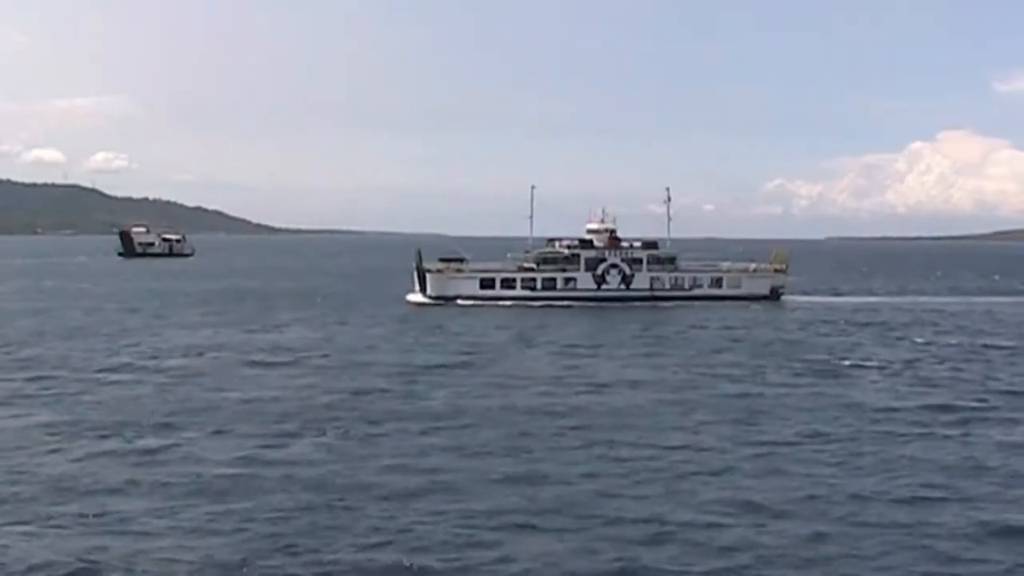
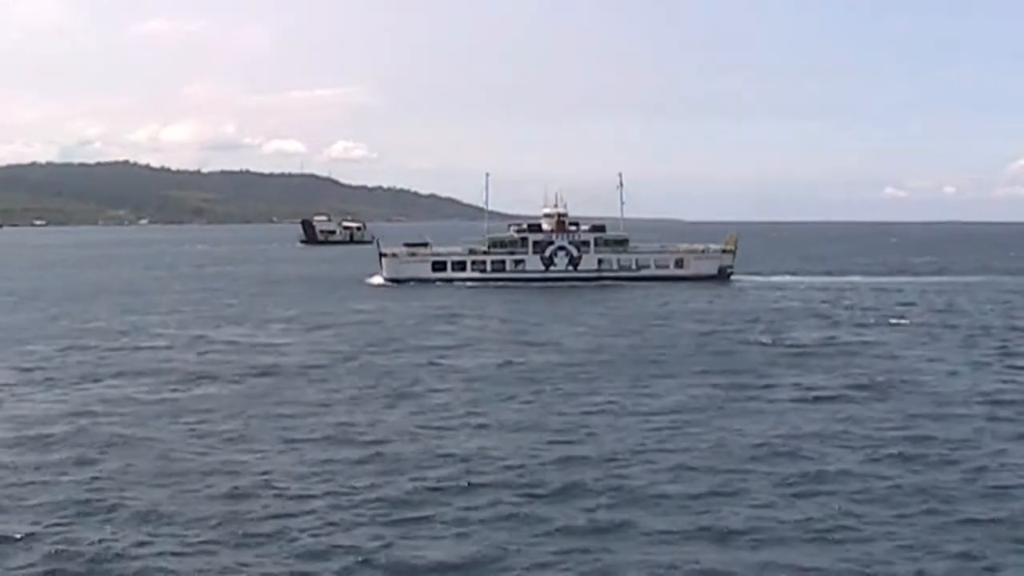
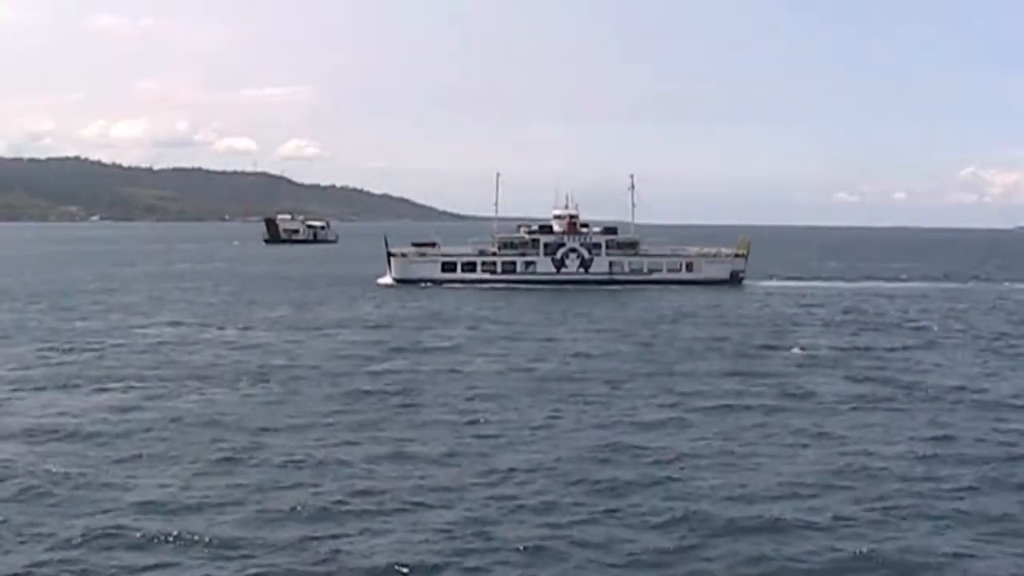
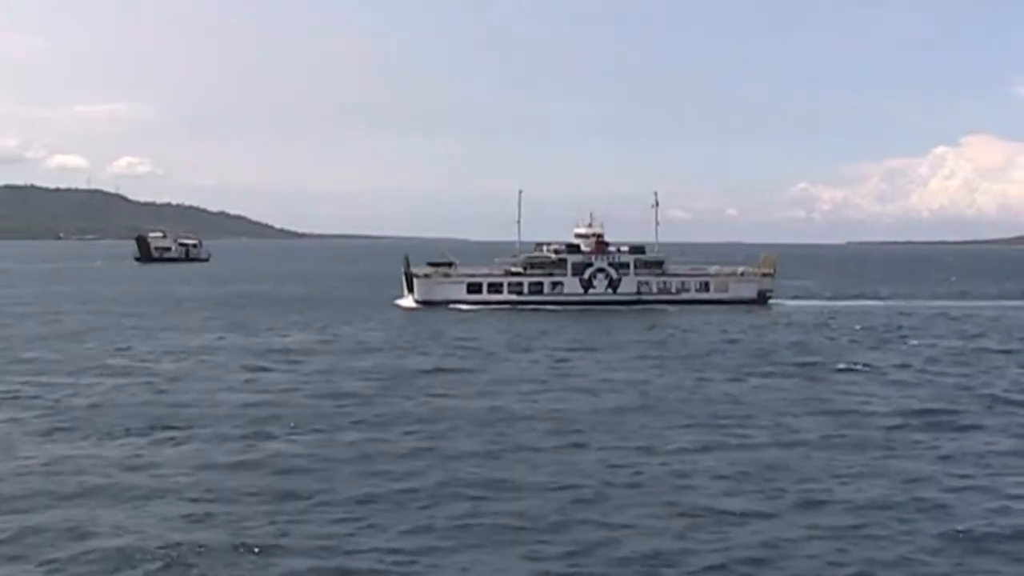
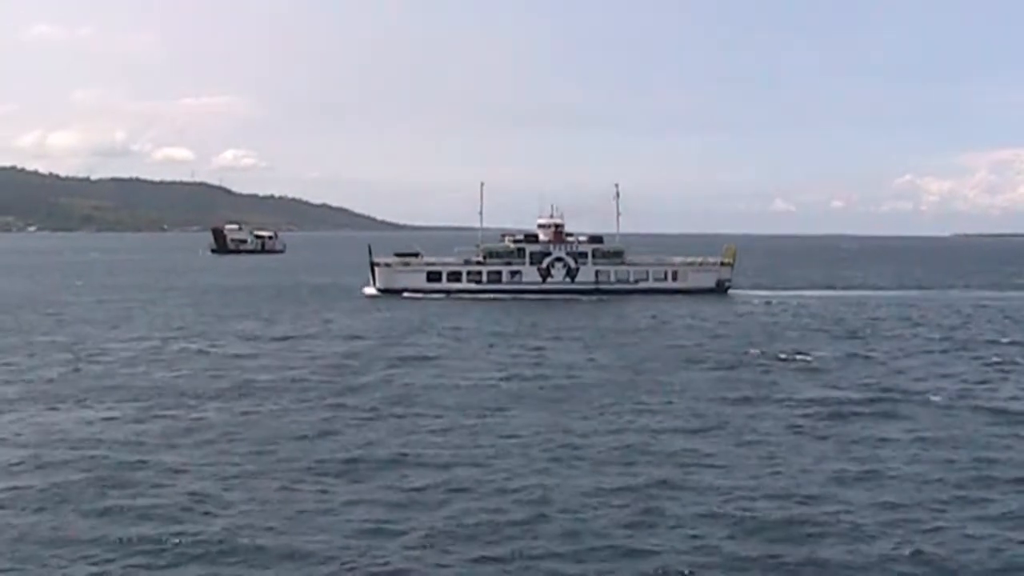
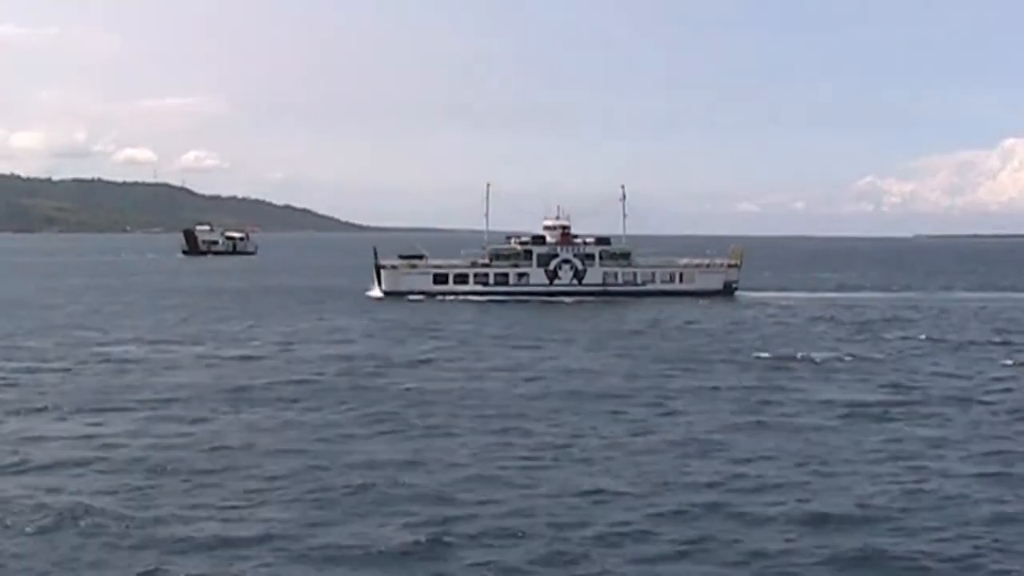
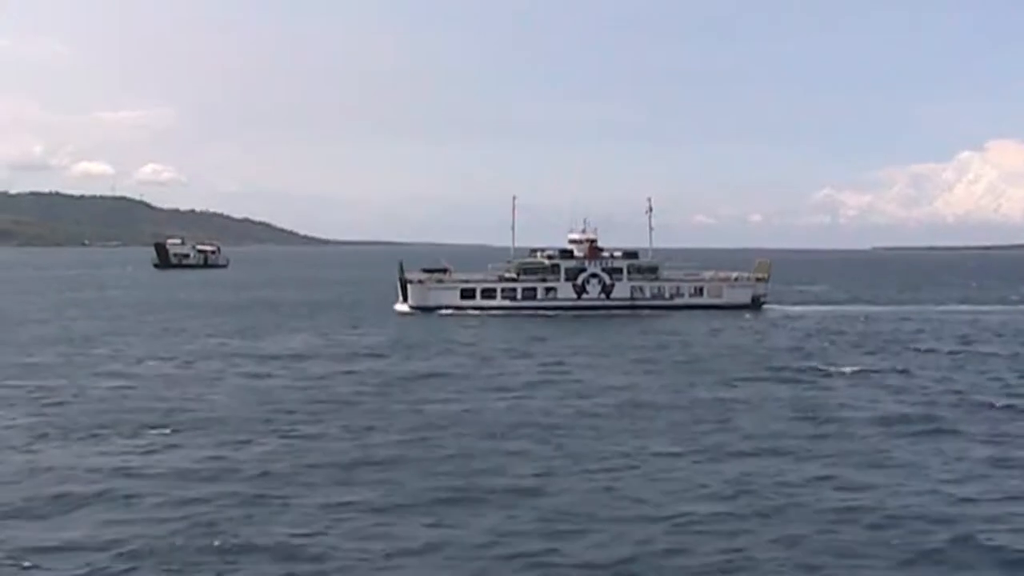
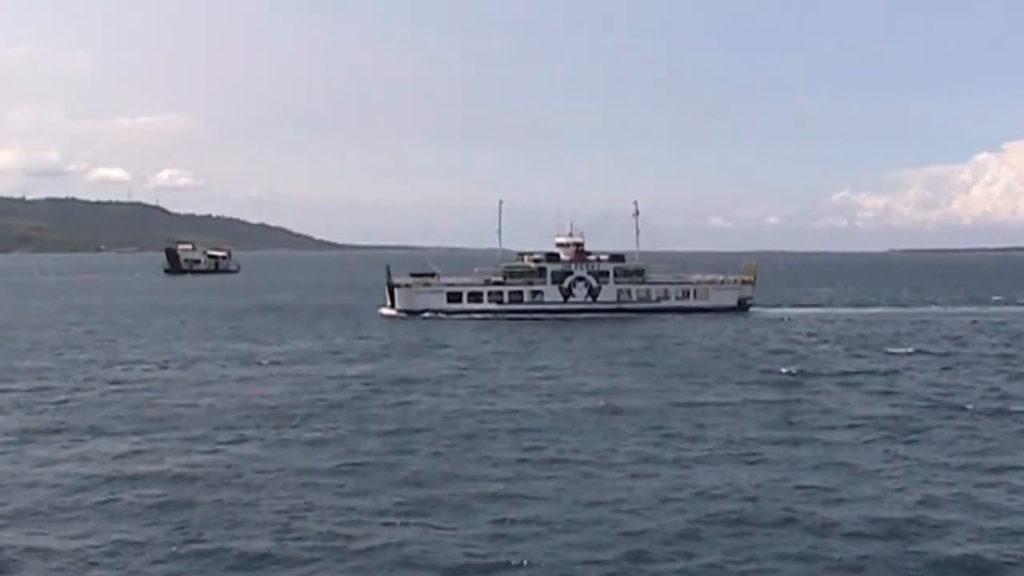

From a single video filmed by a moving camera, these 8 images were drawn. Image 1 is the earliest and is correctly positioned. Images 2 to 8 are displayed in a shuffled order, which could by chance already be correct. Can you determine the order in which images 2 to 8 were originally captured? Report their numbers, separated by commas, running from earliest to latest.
4, 7, 8, 6, 5, 3, 2
